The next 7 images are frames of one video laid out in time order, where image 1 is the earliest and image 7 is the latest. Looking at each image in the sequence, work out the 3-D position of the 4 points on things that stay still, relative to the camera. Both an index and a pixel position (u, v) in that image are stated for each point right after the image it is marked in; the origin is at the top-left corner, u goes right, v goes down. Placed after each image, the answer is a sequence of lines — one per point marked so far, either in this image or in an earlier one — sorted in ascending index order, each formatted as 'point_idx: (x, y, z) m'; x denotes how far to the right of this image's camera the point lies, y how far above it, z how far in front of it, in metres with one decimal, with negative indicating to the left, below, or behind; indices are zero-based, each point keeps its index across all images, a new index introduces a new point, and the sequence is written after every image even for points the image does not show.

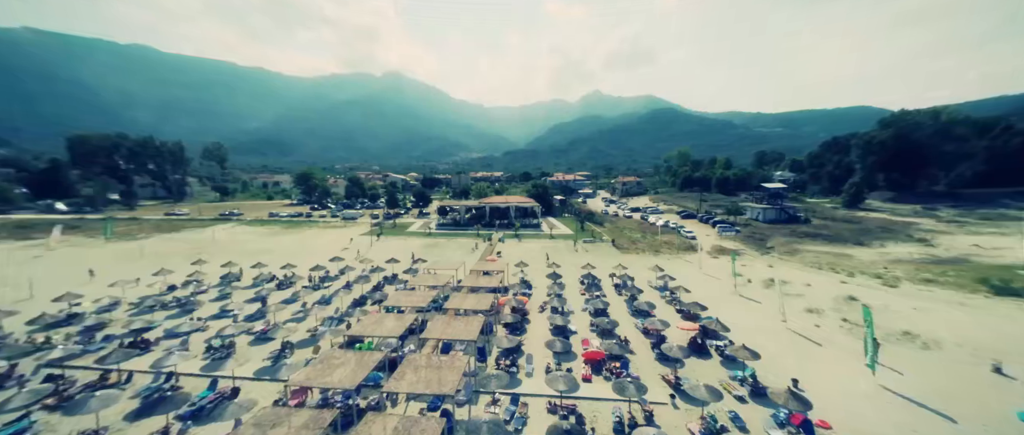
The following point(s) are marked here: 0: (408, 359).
0: (-5.8, -8.0, +19.7) m
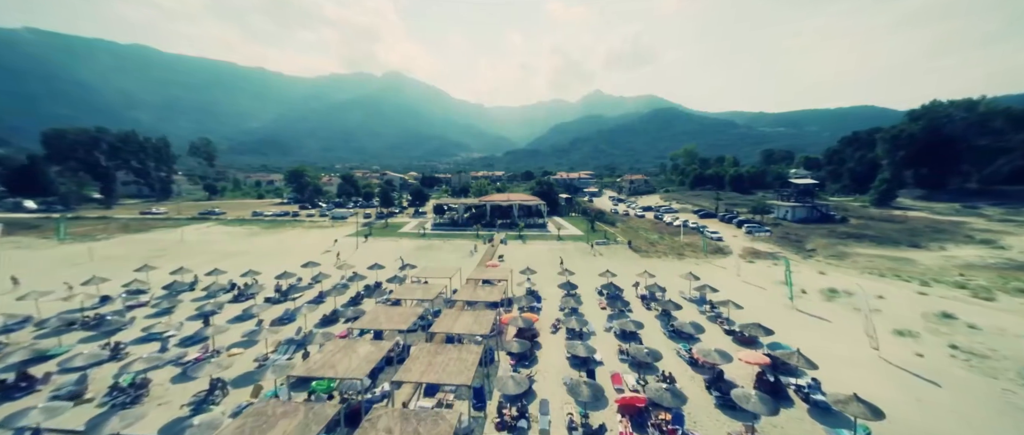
0: (-5.4, -7.7, +13.8) m
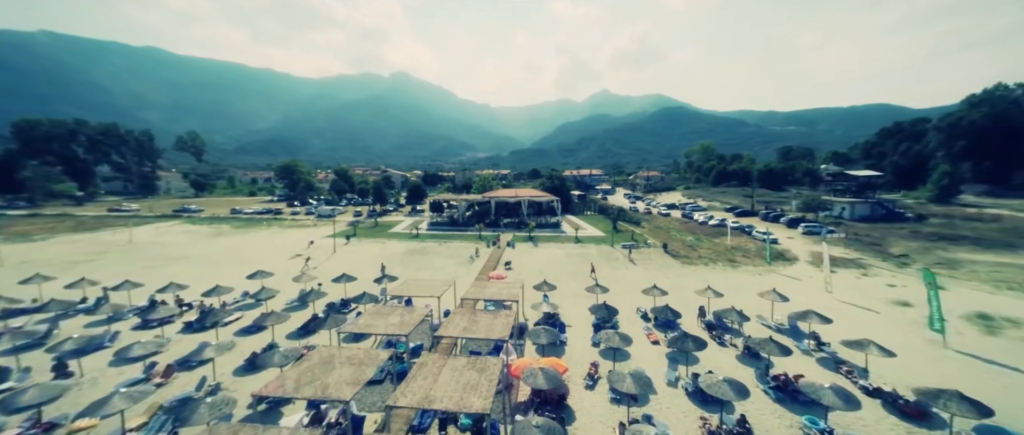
0: (-4.9, -7.4, +5.5) m
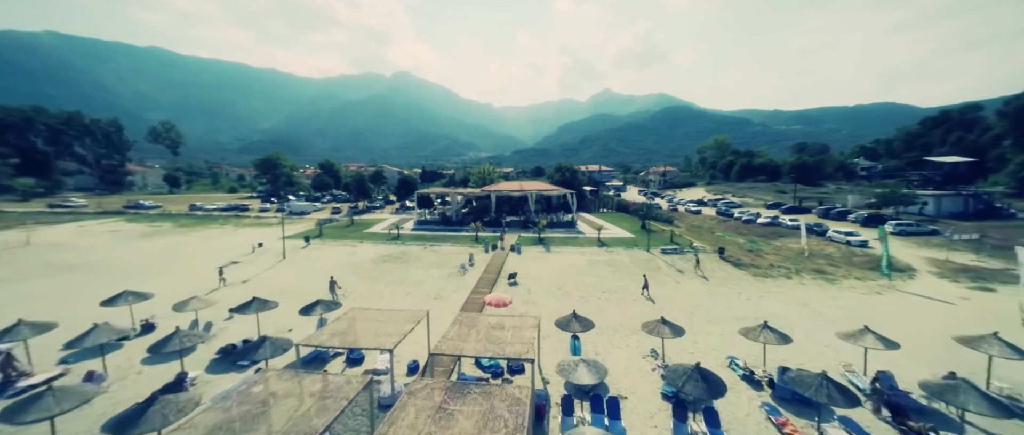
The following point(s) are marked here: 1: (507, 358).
0: (-4.7, -7.0, -4.0) m
1: (-0.1, -4.6, +12.0) m
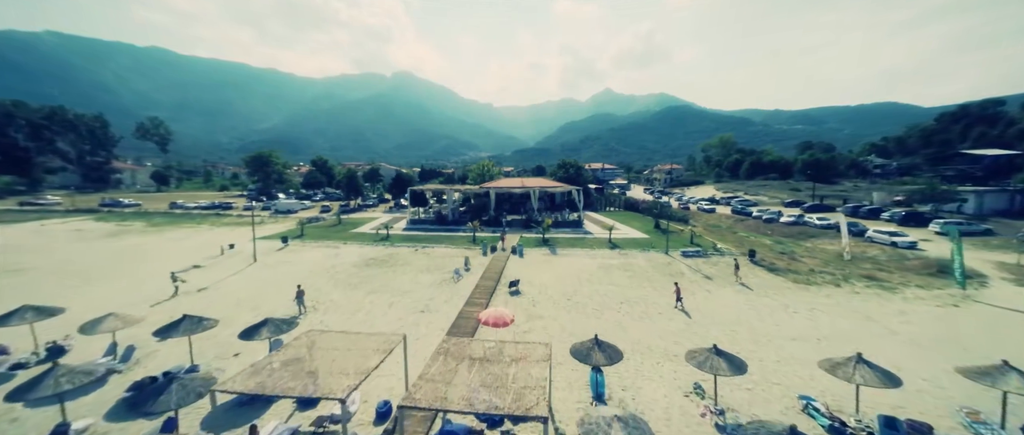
0: (-4.6, -6.9, -7.5) m
1: (0.0, -4.5, +8.4) m
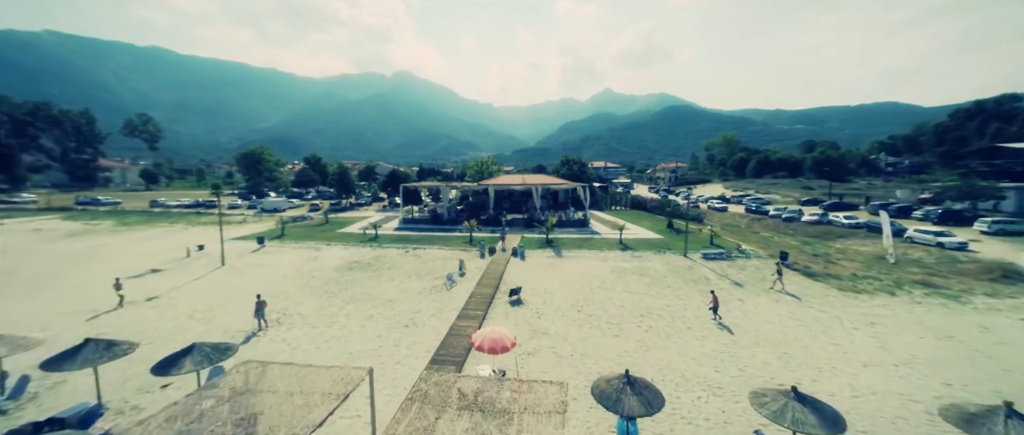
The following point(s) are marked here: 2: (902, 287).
0: (-4.6, -6.7, -10.5) m
1: (0.0, -4.3, +5.4) m
2: (+21.2, -3.8, +18.9) m
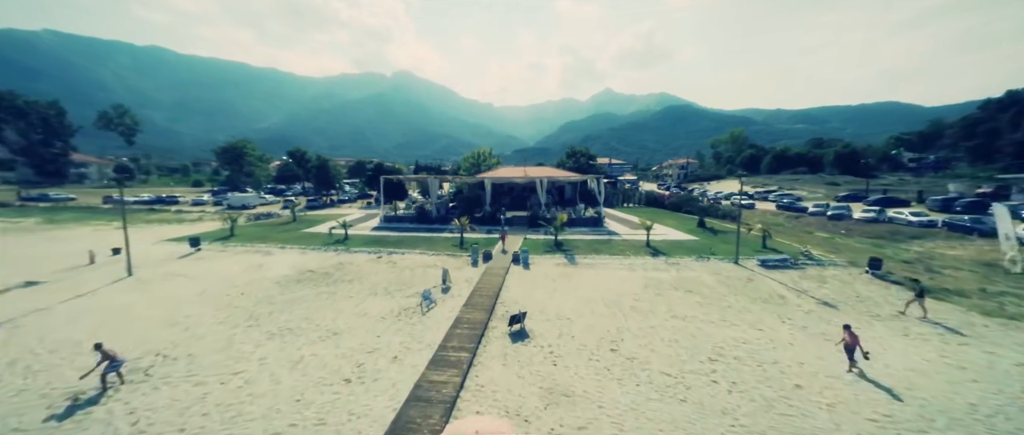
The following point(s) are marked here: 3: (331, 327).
0: (-4.6, -6.5, -16.2) m
1: (+0.1, -4.1, -0.3) m
2: (+21.2, -3.6, +13.2) m
3: (-6.8, -4.1, +13.3) m
